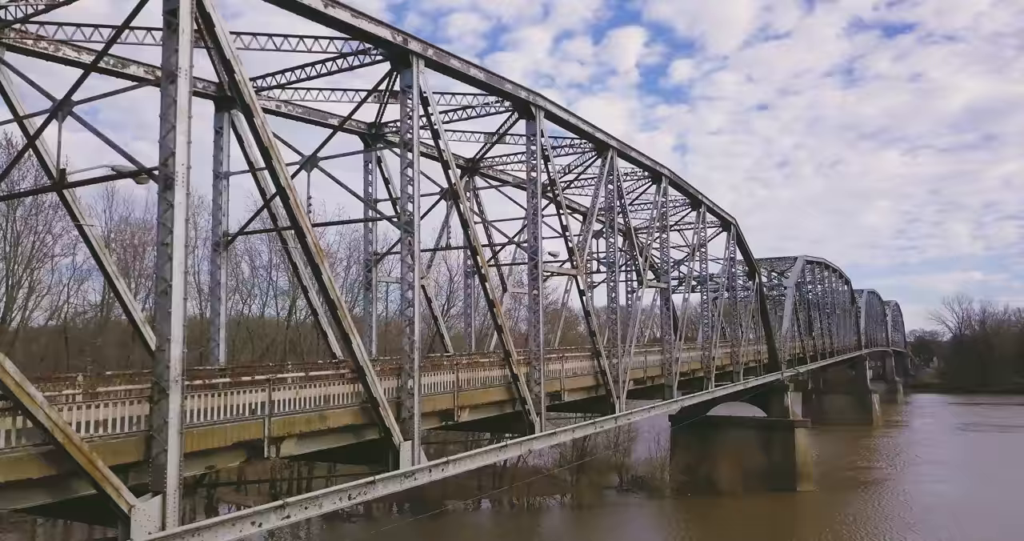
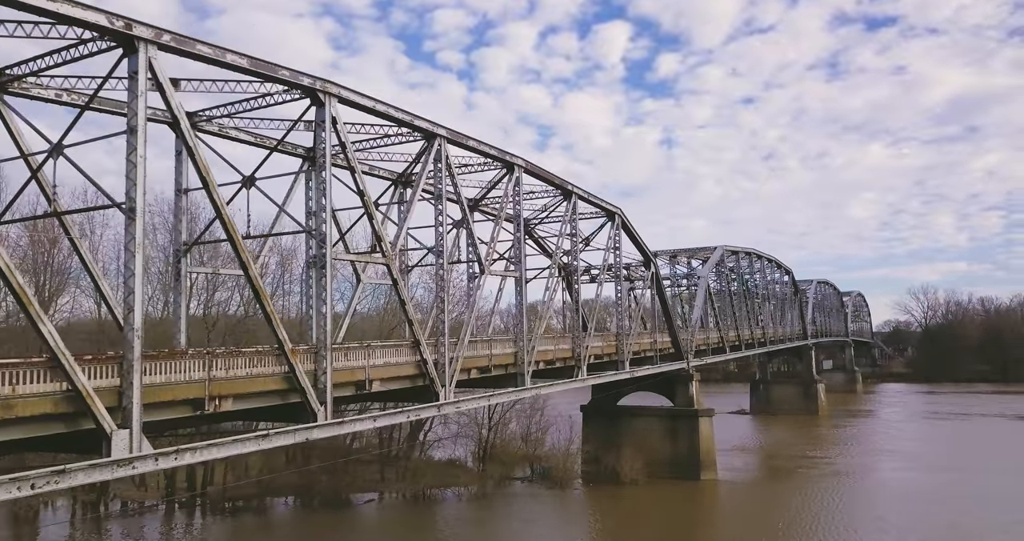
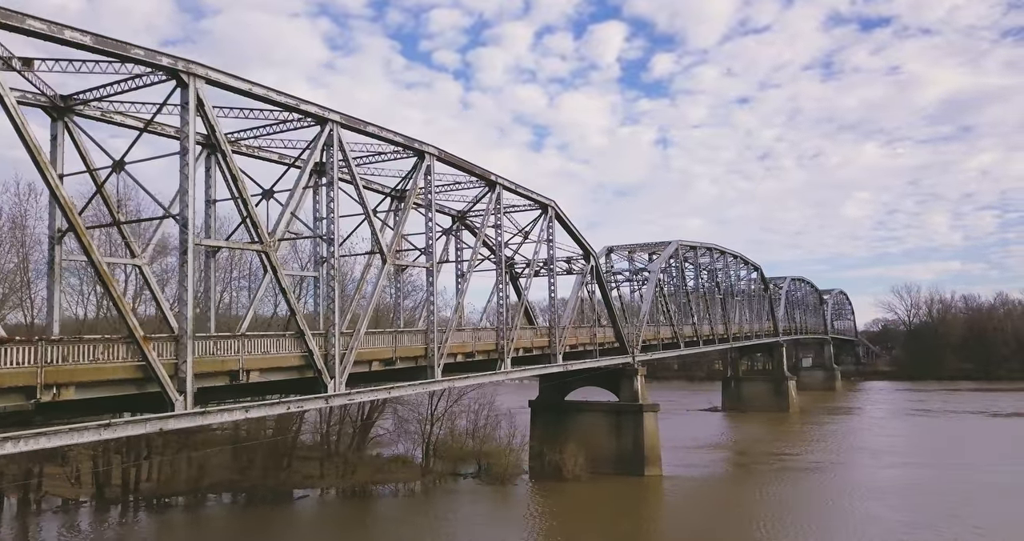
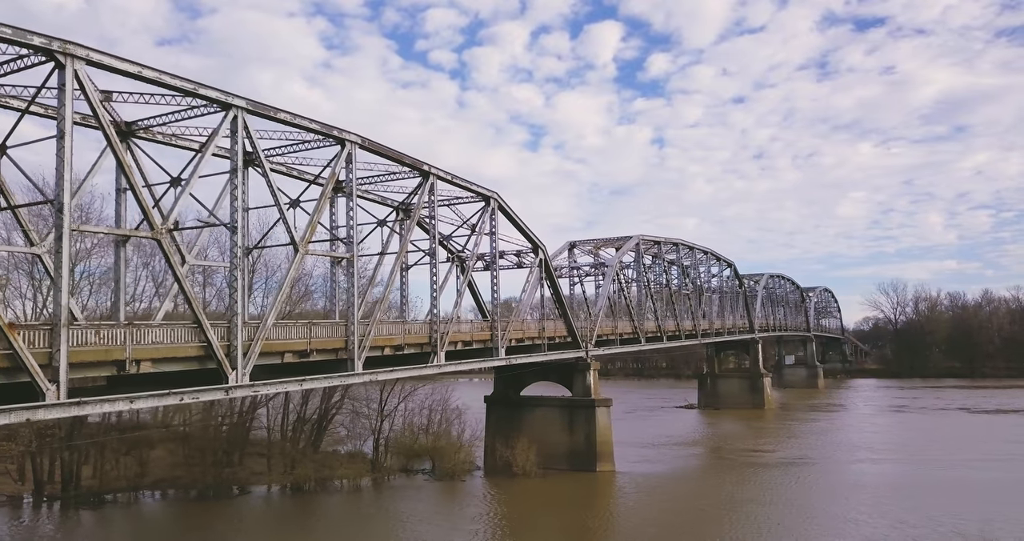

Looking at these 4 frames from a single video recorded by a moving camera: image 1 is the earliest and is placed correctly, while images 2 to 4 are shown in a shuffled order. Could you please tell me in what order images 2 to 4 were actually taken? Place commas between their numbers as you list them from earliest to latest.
2, 3, 4
